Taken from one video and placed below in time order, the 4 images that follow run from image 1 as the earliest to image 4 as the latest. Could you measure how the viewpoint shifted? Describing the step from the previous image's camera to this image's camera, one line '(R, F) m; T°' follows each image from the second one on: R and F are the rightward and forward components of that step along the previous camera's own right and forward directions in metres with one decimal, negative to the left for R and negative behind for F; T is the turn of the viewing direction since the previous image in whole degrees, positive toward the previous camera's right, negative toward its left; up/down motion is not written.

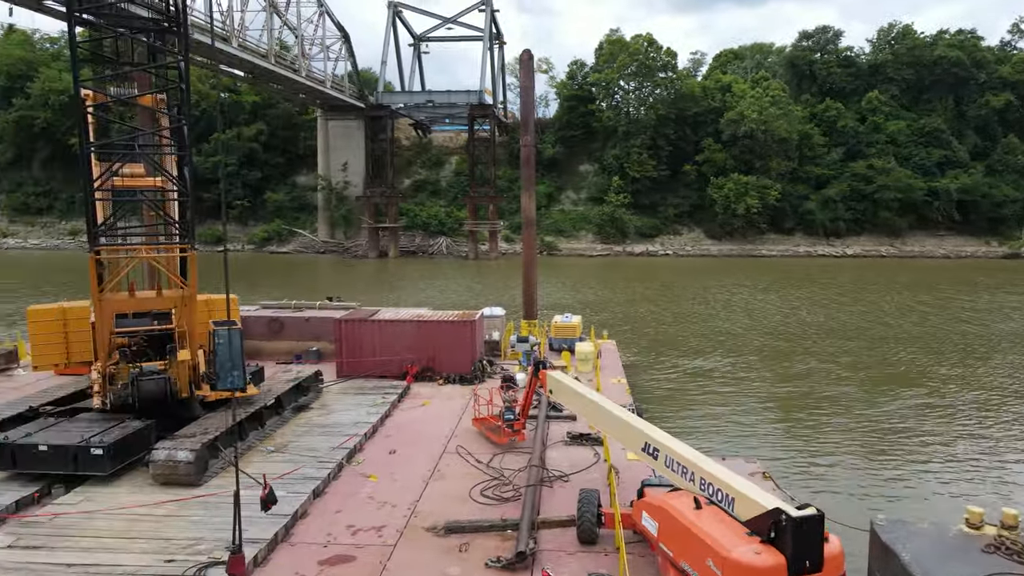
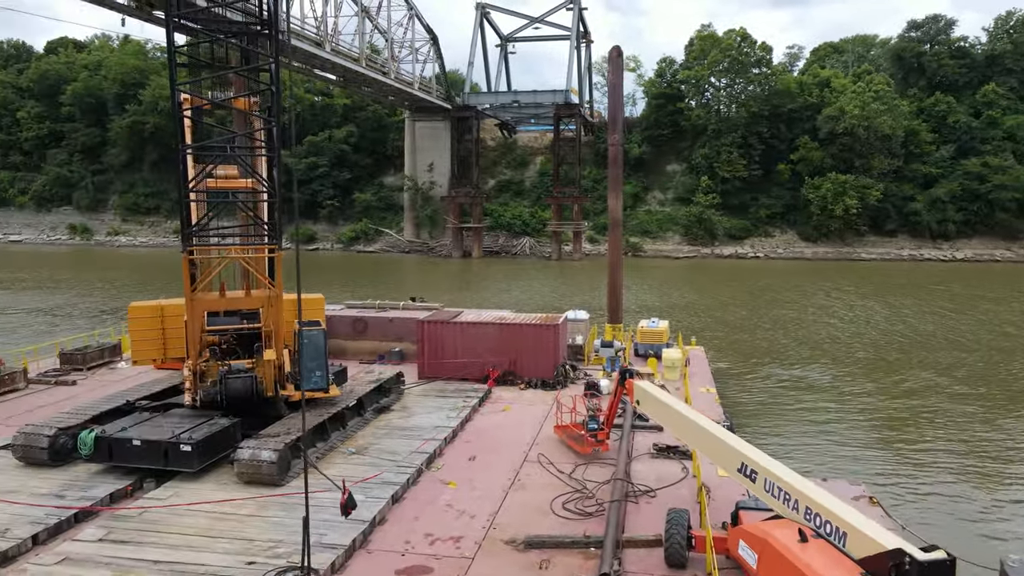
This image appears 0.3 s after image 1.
(-0.1, +0.5) m; -7°
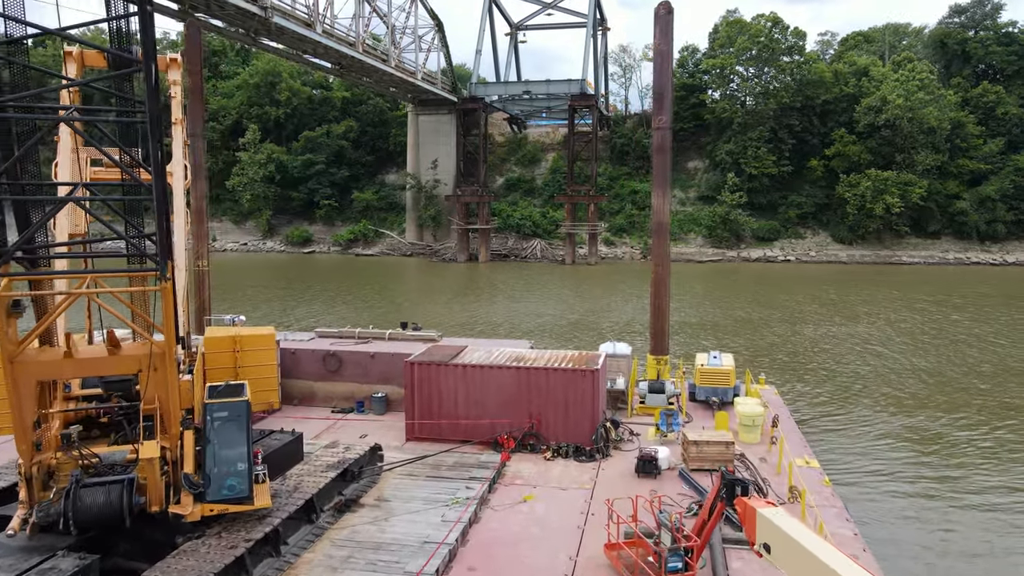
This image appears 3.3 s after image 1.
(-0.3, +5.5) m; -1°
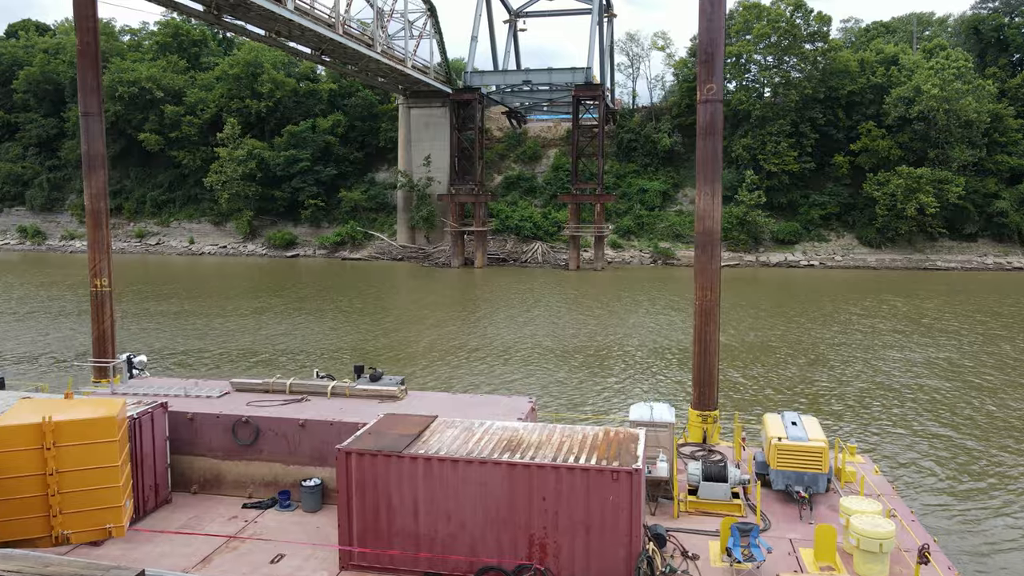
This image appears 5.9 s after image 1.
(+0.1, +5.4) m; 0°
